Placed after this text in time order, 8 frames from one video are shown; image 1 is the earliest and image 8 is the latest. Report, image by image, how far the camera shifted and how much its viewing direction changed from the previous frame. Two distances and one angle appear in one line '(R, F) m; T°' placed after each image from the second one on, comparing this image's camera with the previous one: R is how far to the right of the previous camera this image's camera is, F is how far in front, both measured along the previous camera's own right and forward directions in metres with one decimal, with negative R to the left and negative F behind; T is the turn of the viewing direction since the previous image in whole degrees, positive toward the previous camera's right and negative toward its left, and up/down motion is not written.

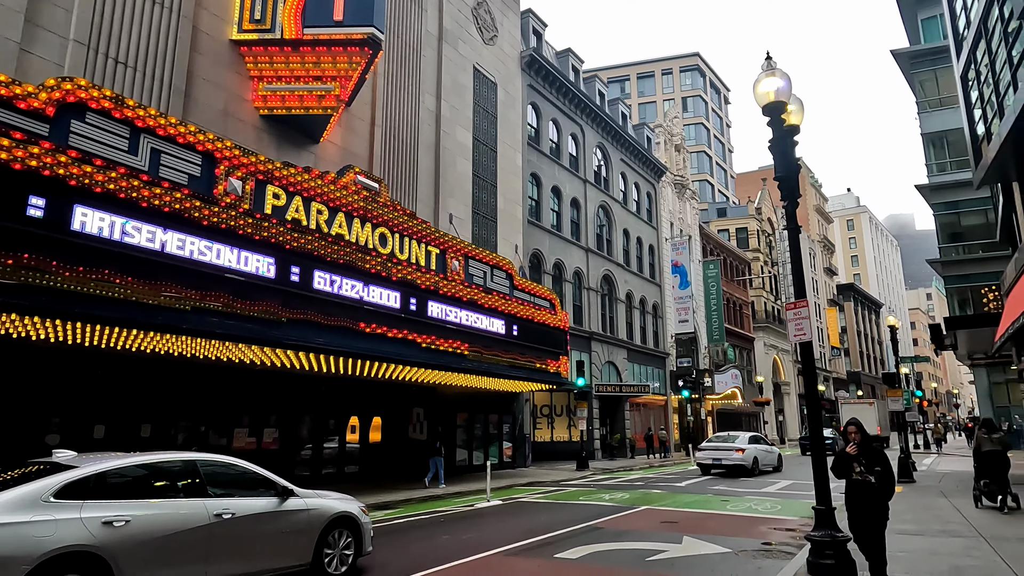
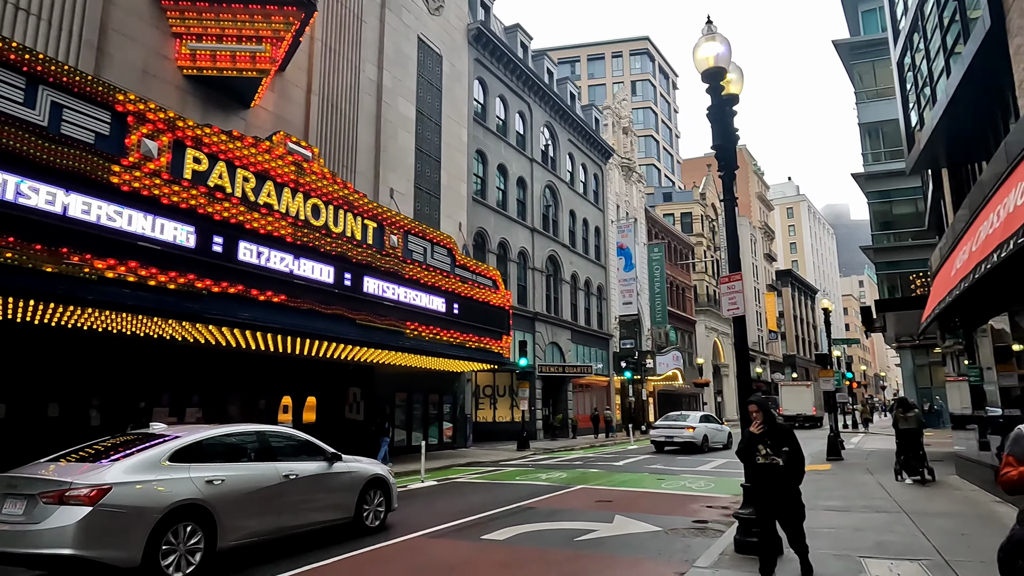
(+0.3, +0.4) m; +4°
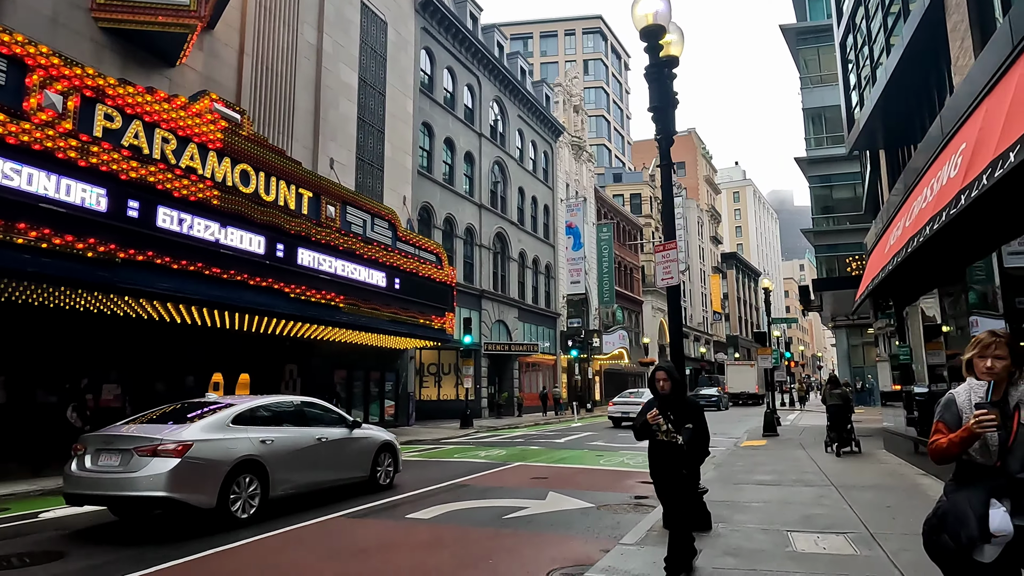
(+0.3, +0.4) m; +4°
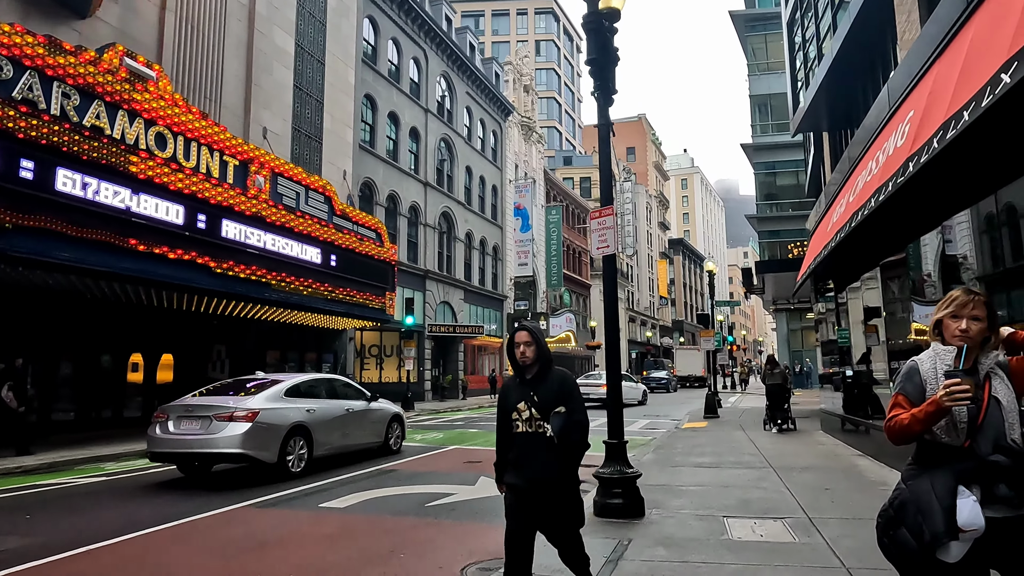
(+0.3, +0.6) m; +4°
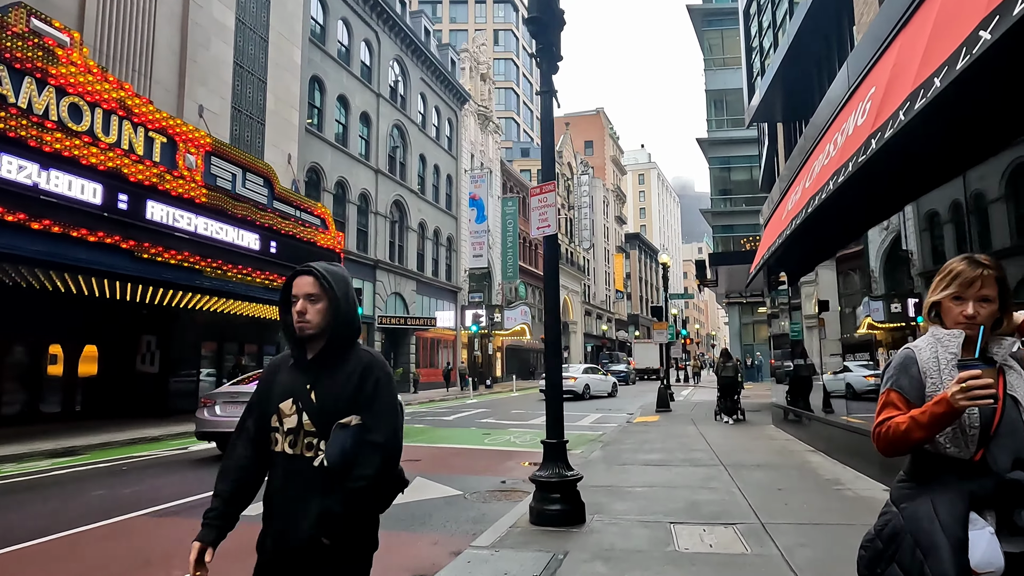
(+0.2, +0.6) m; +4°
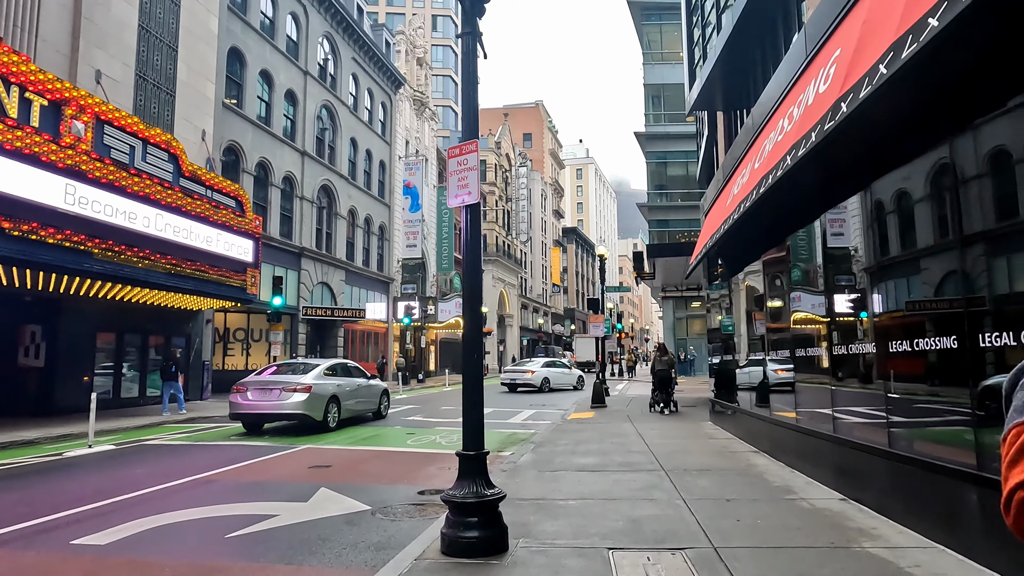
(+0.2, +1.0) m; +5°
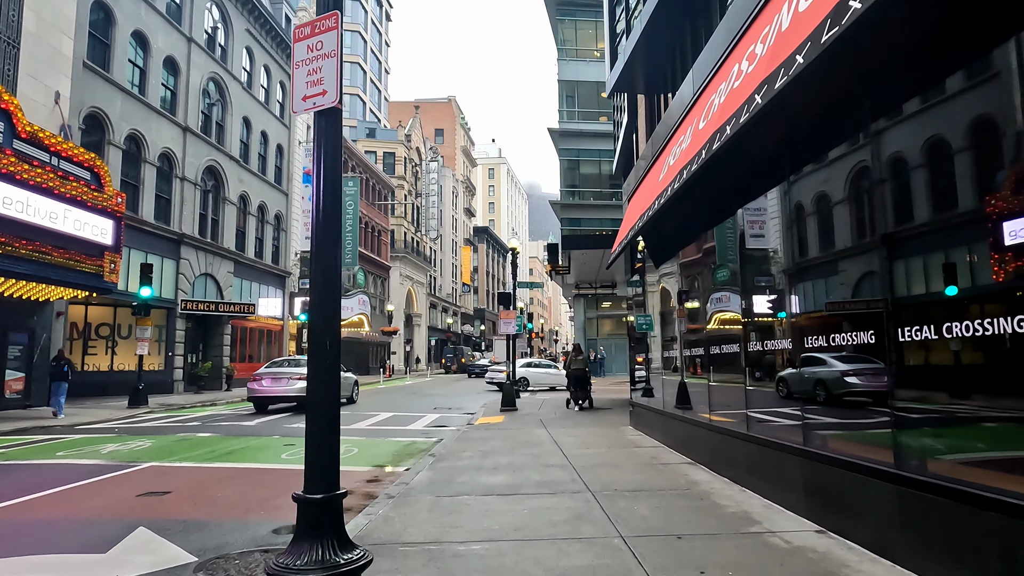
(+0.2, +1.6) m; +8°
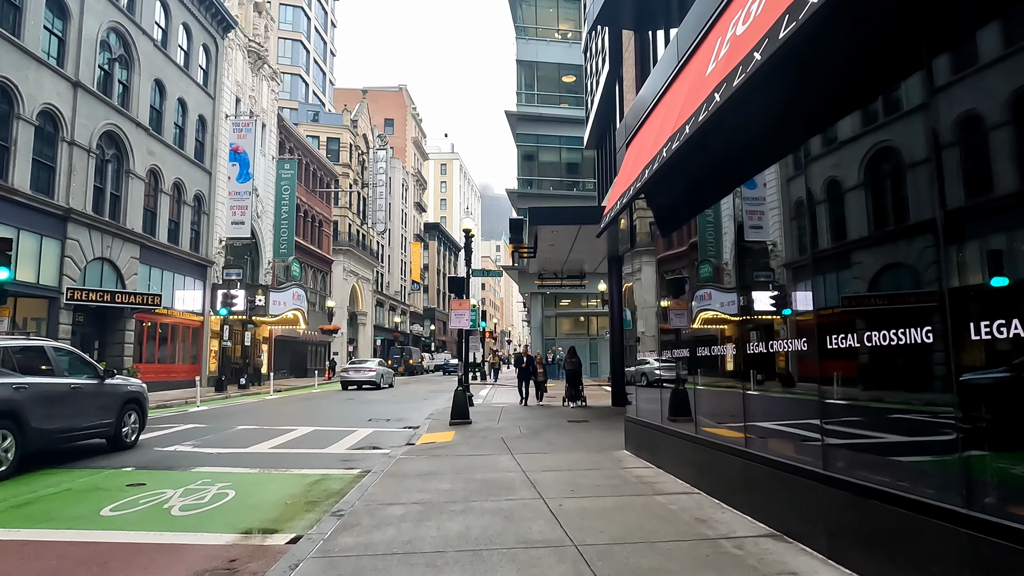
(-0.1, +3.3) m; +4°
